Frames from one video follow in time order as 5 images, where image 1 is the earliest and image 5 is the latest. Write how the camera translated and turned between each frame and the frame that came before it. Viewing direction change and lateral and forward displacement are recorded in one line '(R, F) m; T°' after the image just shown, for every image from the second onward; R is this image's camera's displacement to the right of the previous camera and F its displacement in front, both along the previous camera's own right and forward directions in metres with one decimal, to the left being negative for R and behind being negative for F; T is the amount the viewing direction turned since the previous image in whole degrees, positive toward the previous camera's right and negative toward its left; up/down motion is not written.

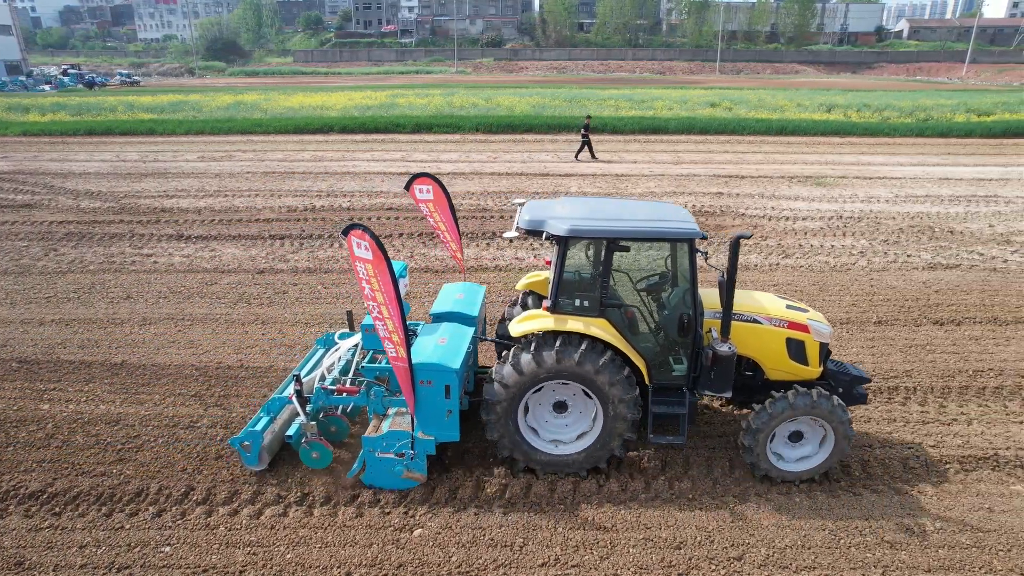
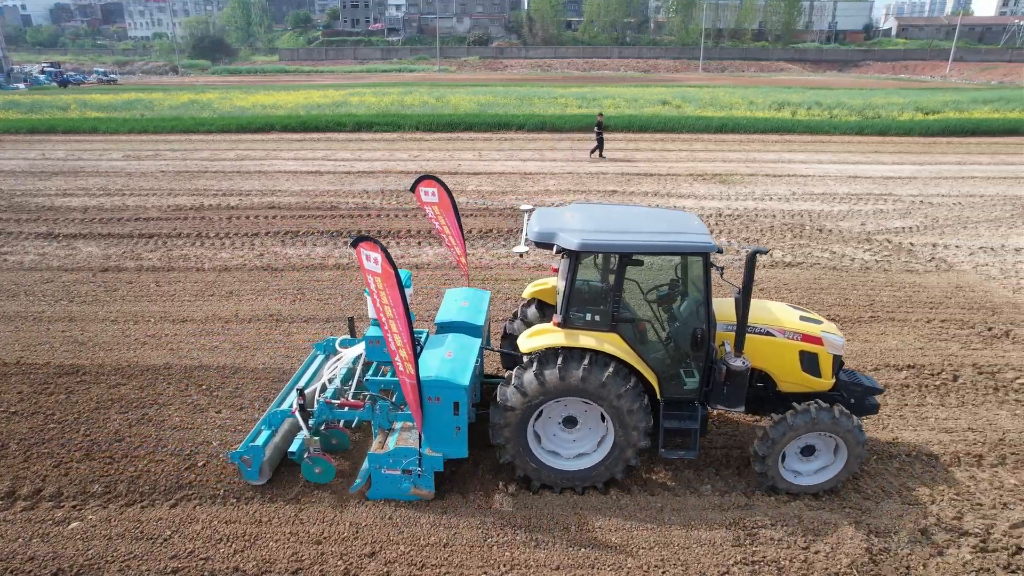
(+2.4, 0.0) m; 0°
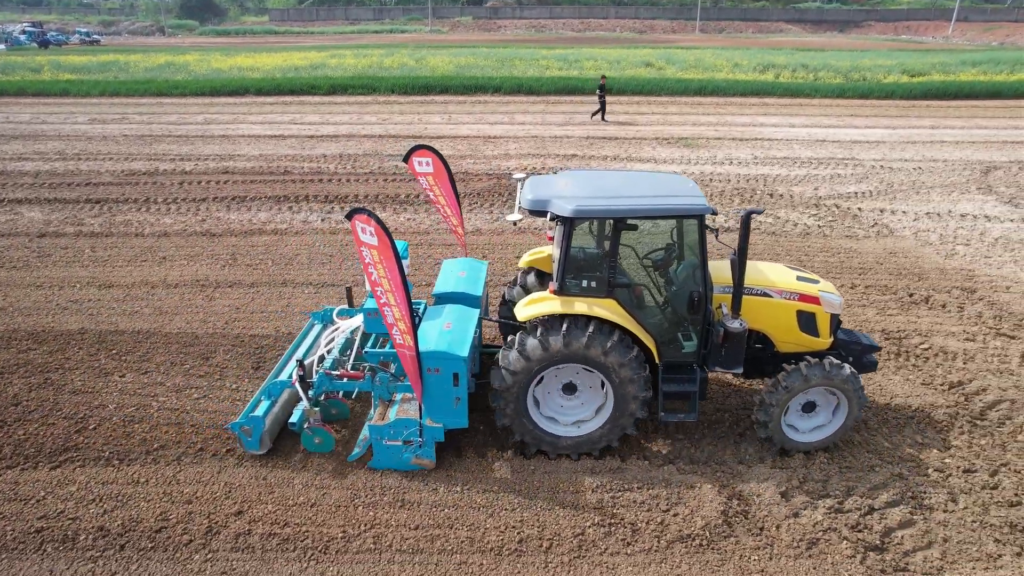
(+0.9, 0.0) m; 0°
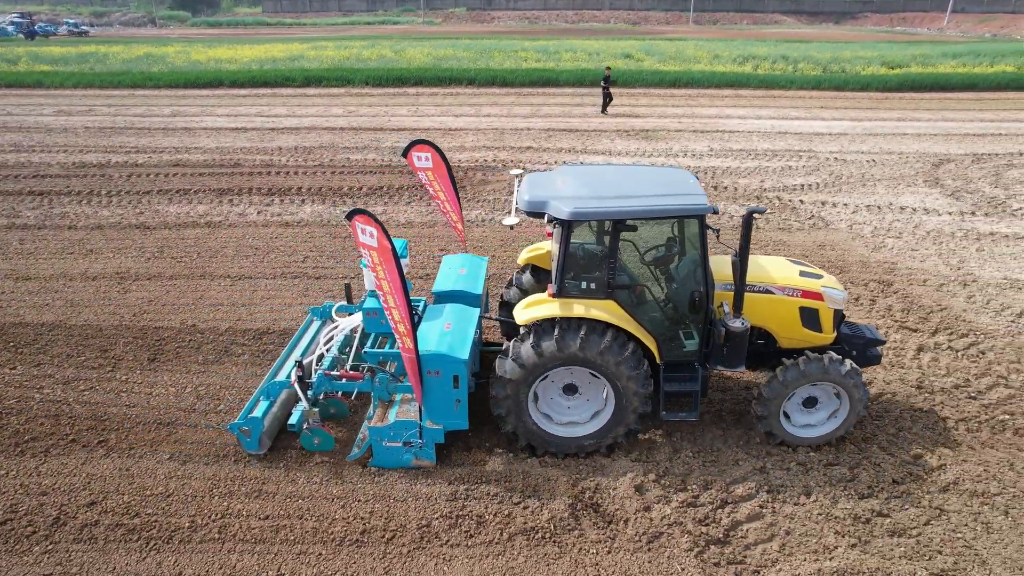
(+1.0, 0.0) m; 0°
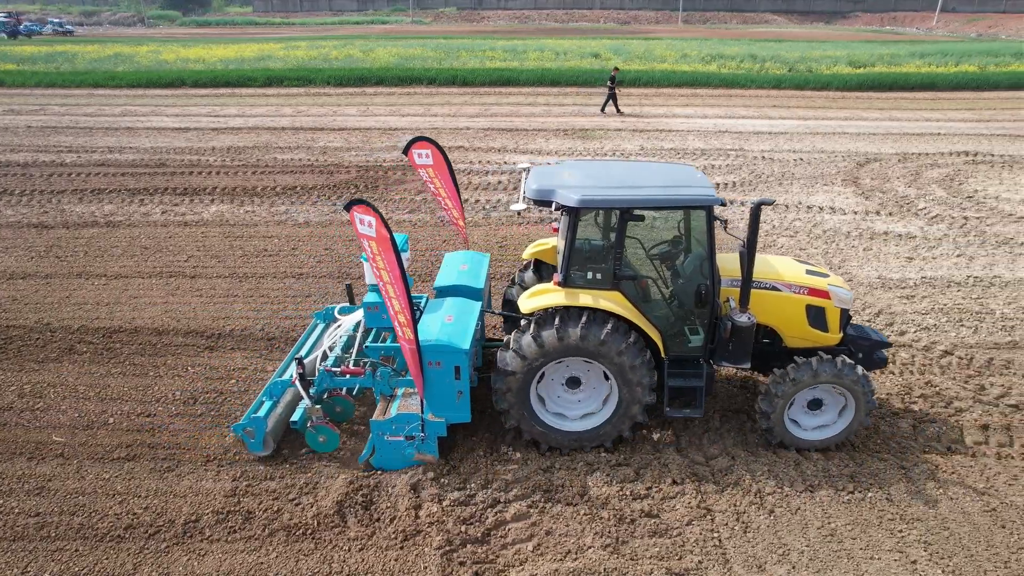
(+1.6, 0.0) m; 0°
